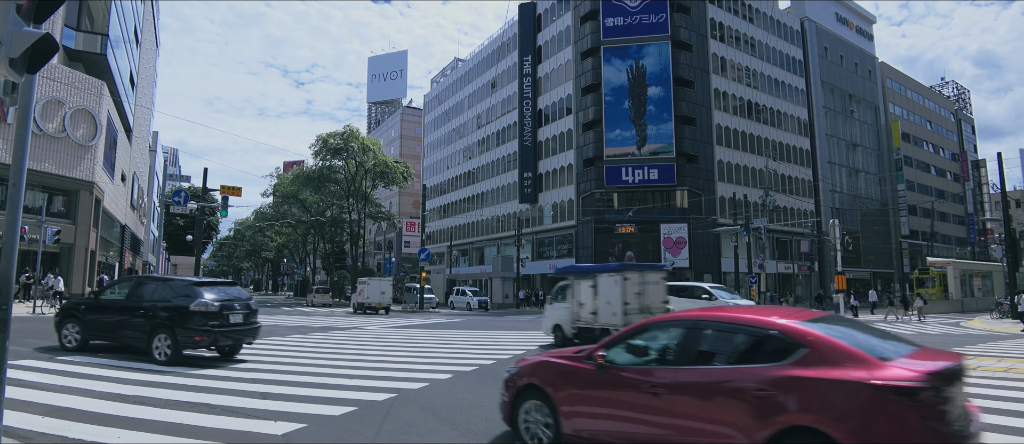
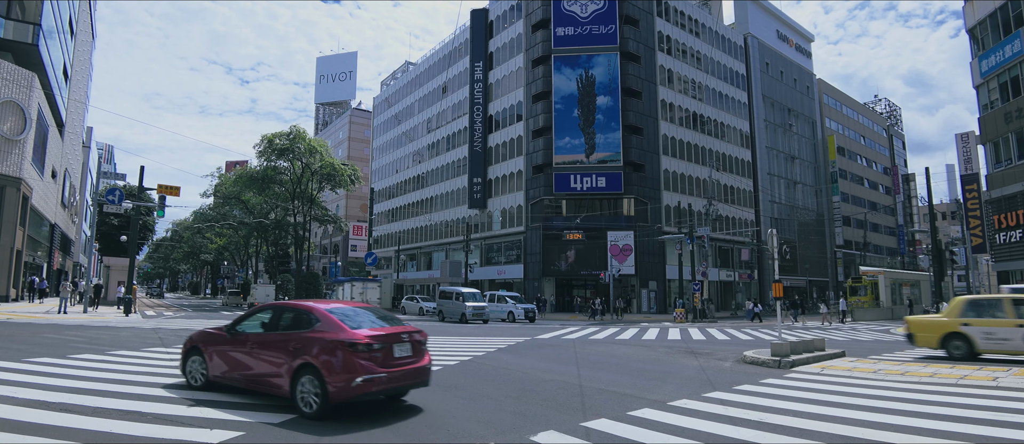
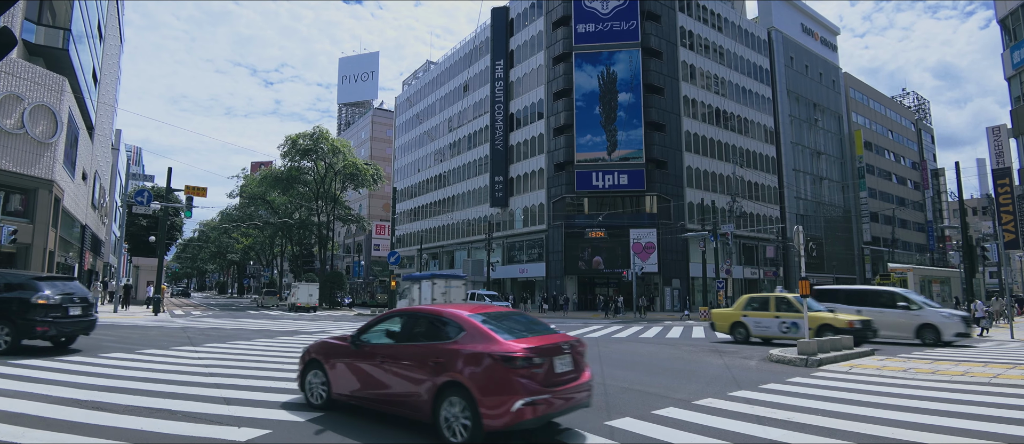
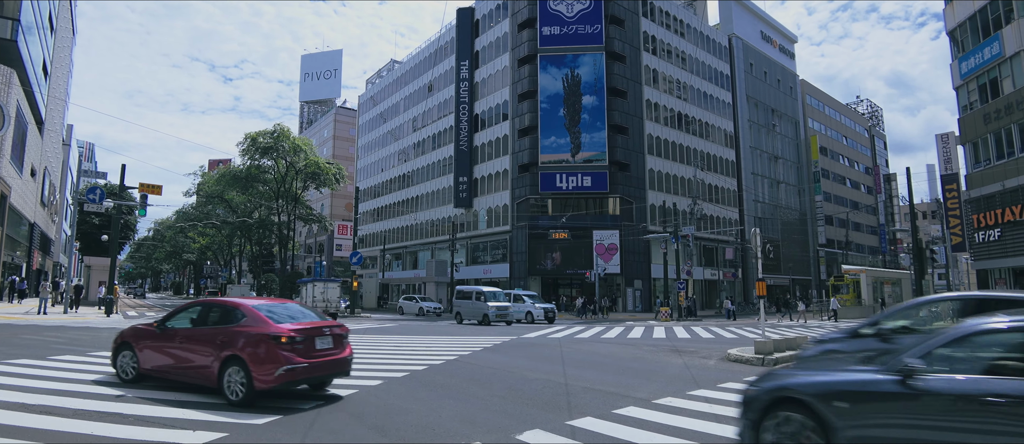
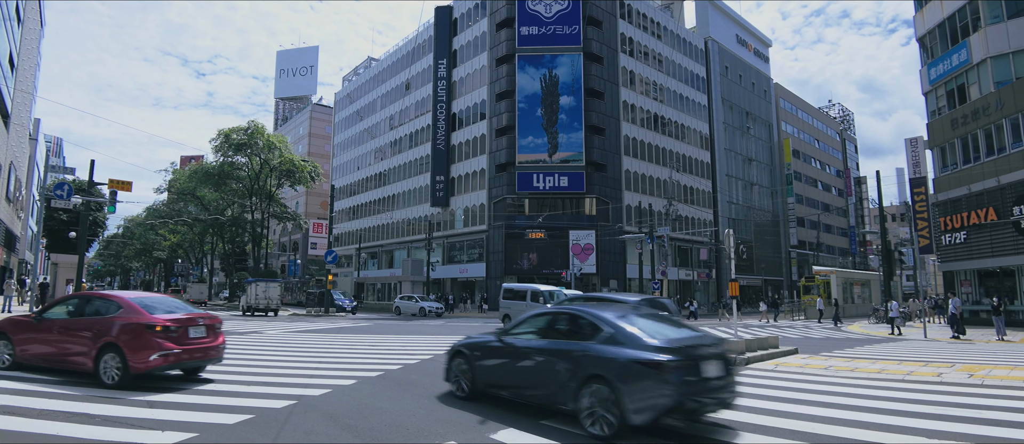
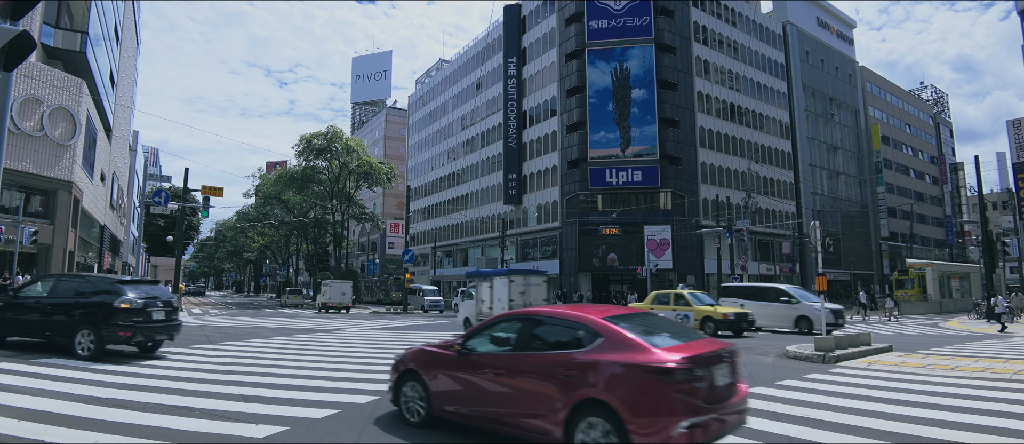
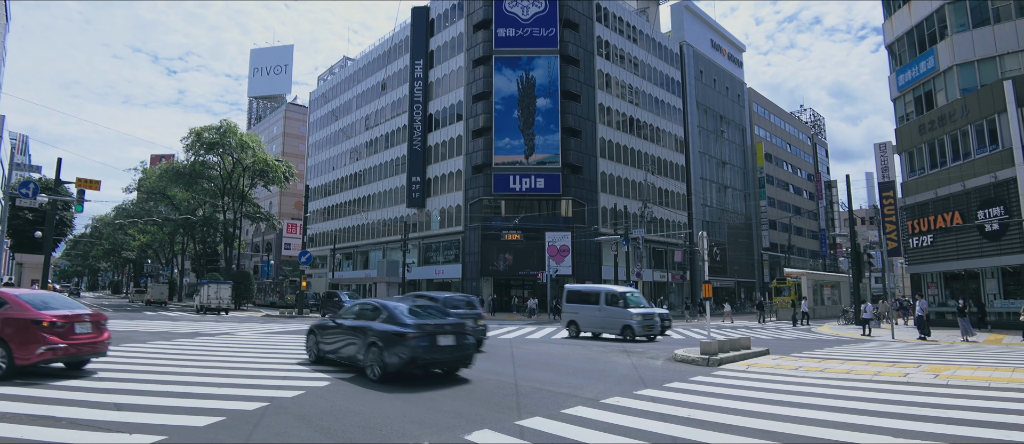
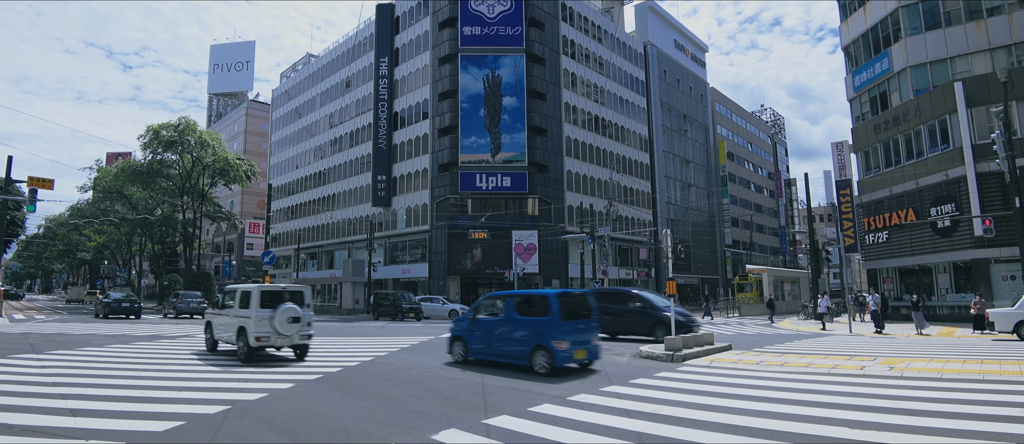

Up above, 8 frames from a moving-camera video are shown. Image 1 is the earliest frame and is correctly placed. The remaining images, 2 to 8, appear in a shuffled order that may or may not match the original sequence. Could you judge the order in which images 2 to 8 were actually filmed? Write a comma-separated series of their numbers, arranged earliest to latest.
6, 3, 2, 4, 5, 7, 8
